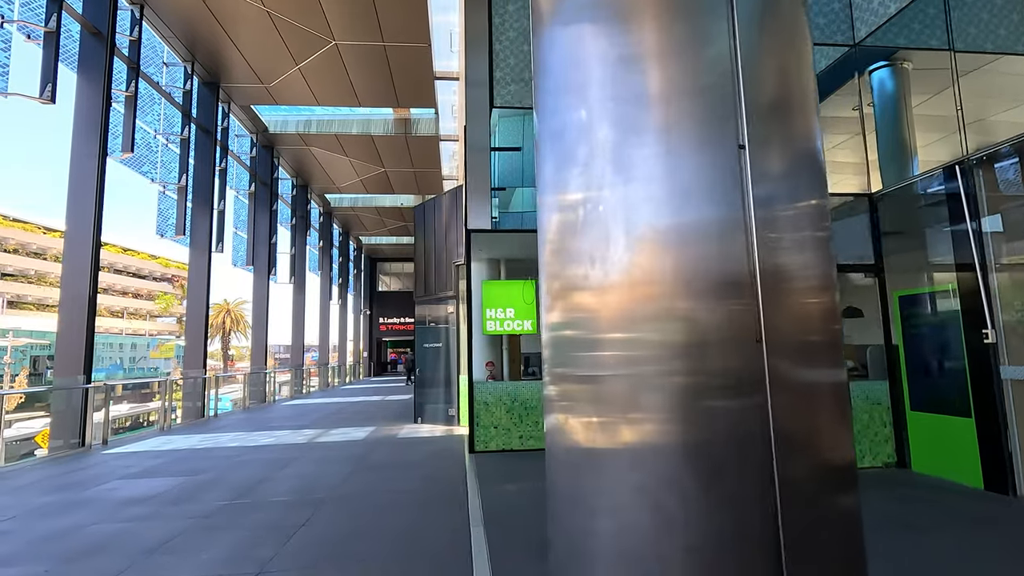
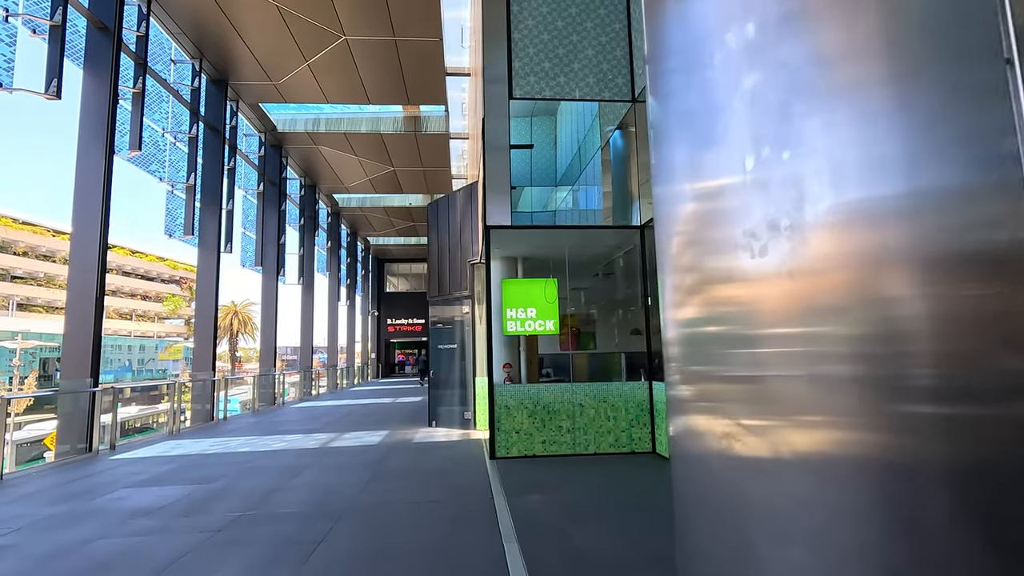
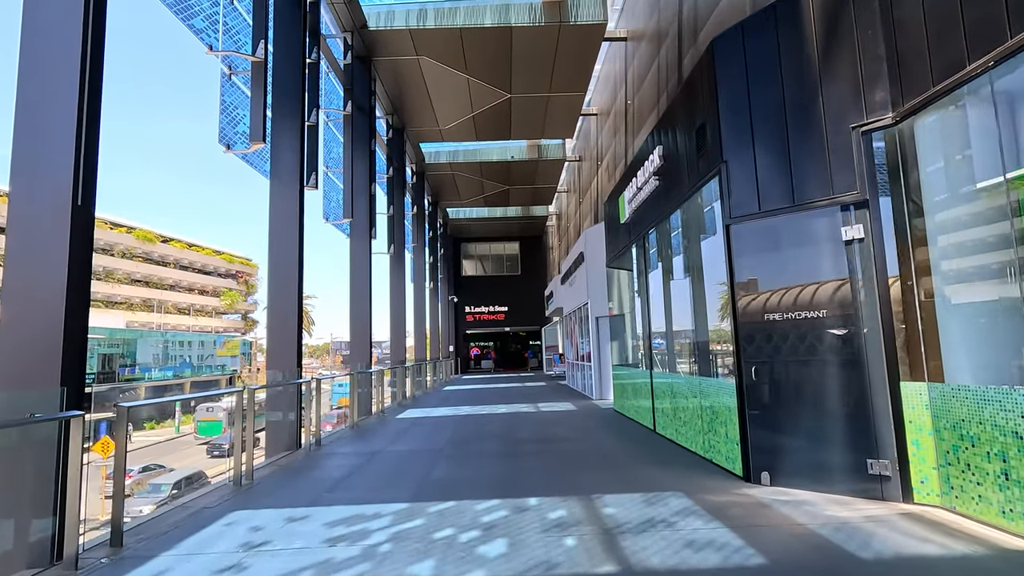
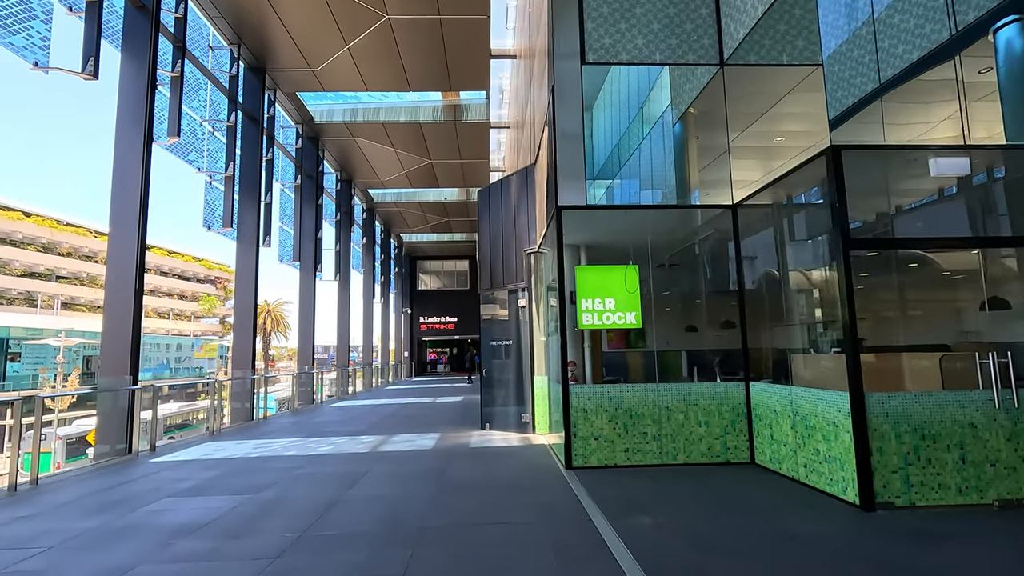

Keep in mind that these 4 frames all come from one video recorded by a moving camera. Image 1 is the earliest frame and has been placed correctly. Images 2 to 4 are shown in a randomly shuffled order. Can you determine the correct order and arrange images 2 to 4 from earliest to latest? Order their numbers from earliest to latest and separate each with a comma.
2, 4, 3
